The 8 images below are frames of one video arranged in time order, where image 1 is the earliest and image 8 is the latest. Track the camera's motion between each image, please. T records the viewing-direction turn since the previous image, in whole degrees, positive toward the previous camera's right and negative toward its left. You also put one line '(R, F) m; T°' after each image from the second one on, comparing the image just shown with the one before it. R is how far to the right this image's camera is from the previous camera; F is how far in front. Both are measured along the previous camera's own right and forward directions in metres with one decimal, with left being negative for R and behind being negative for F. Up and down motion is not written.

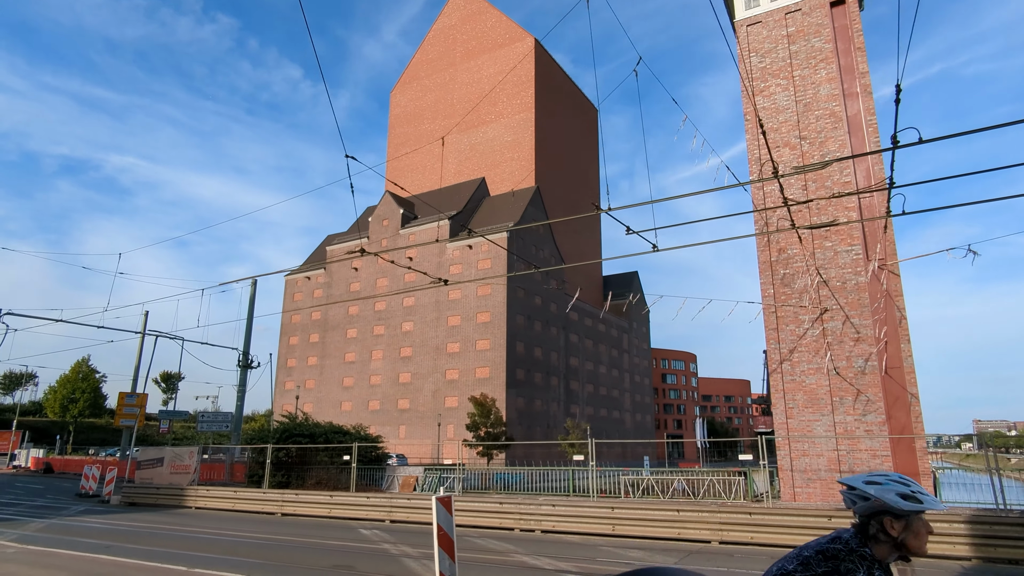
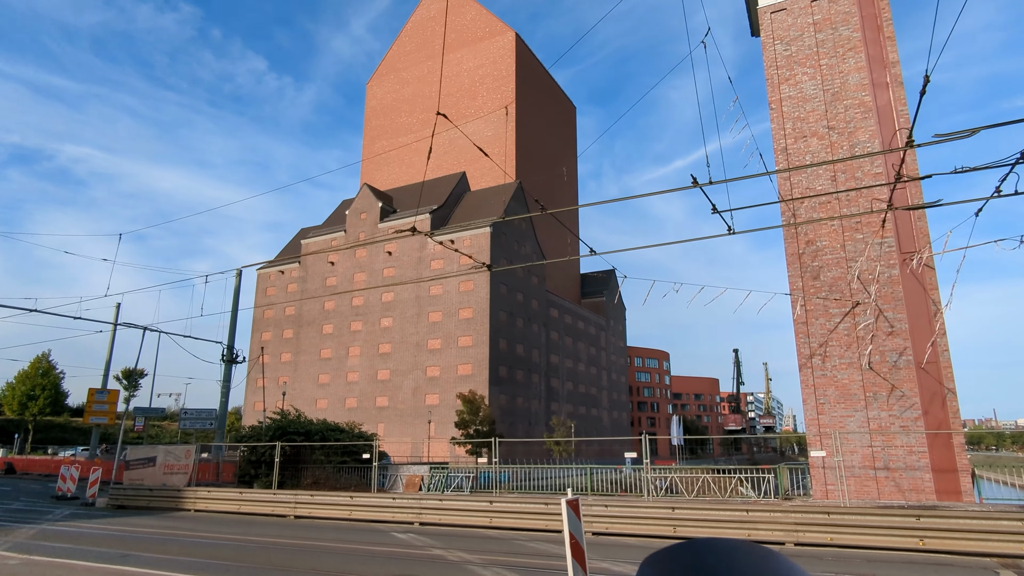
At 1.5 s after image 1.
(-1.5, +0.8) m; +3°
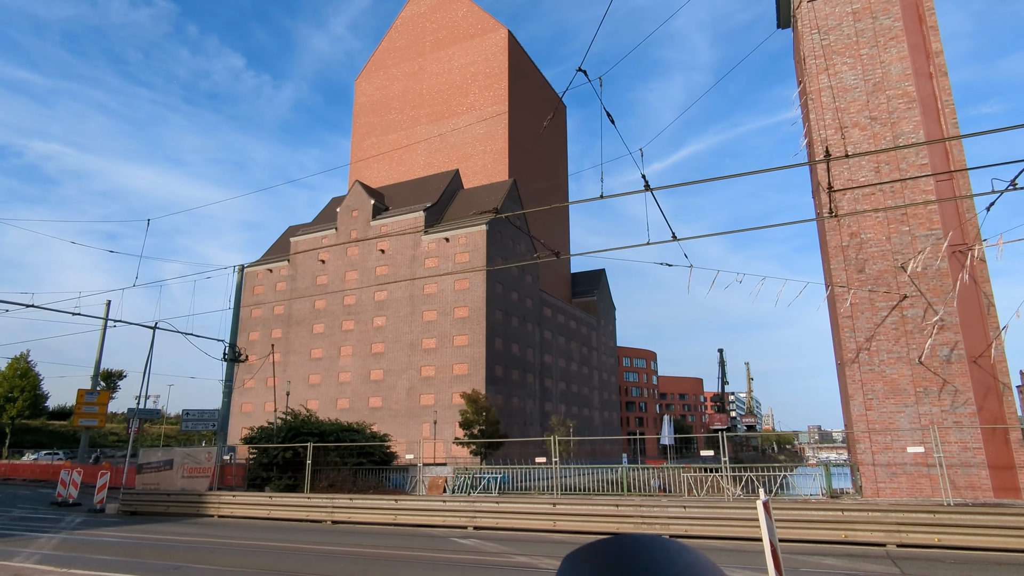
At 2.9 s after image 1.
(-1.5, +0.7) m; +2°
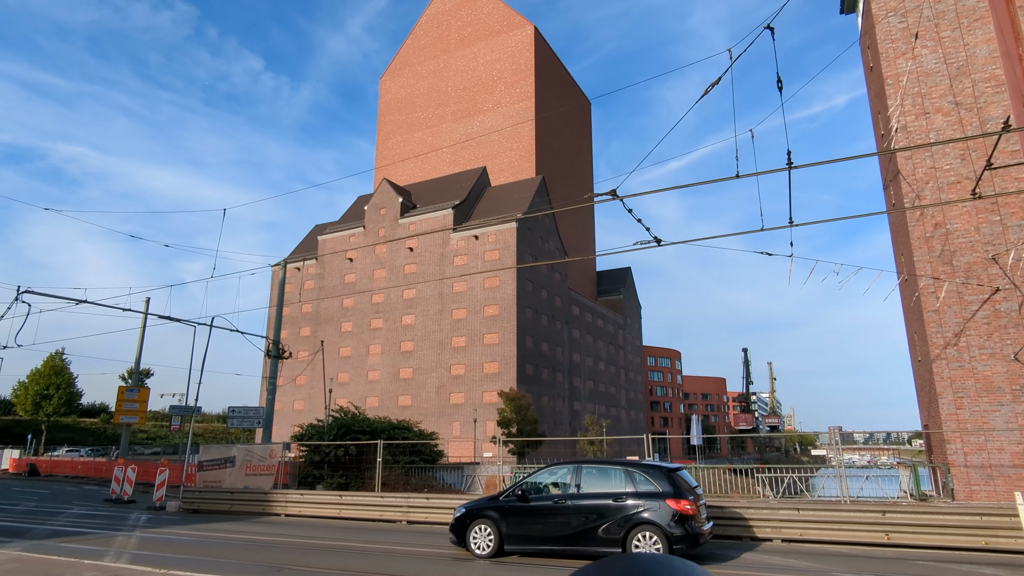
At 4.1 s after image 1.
(-1.3, +0.5) m; -1°
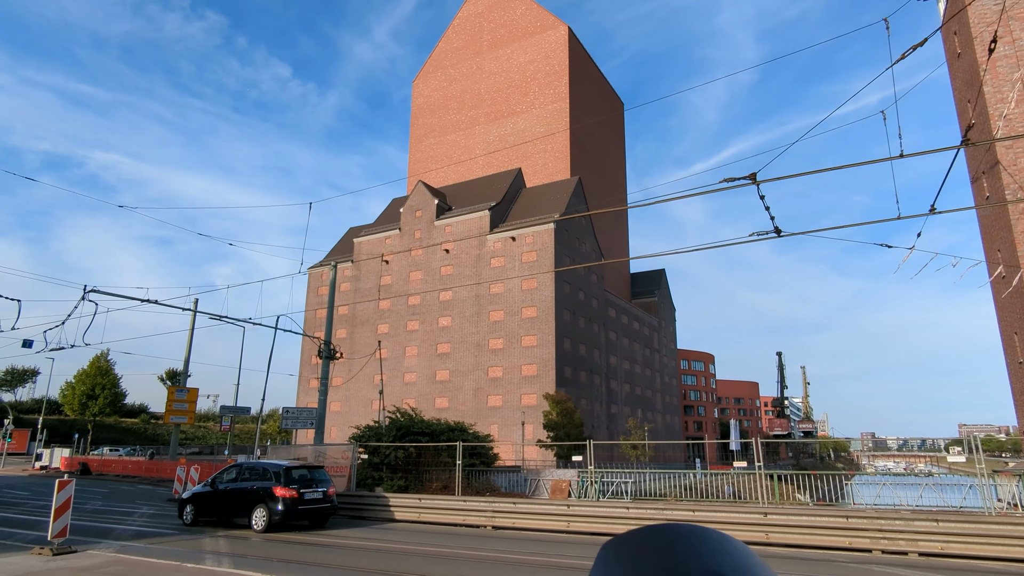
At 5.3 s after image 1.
(-1.3, +0.5) m; -2°
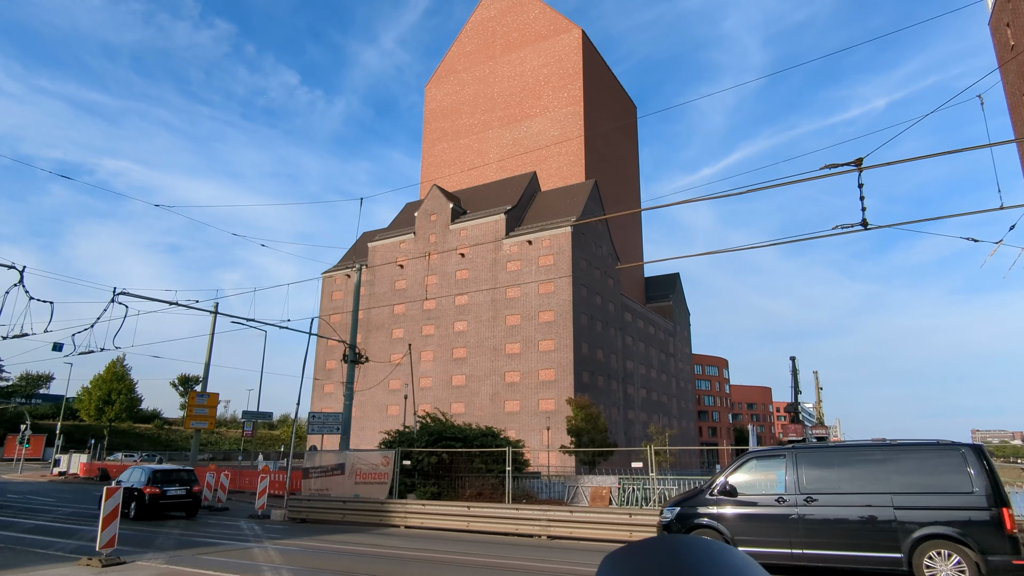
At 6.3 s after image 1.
(-0.9, +0.5) m; -1°
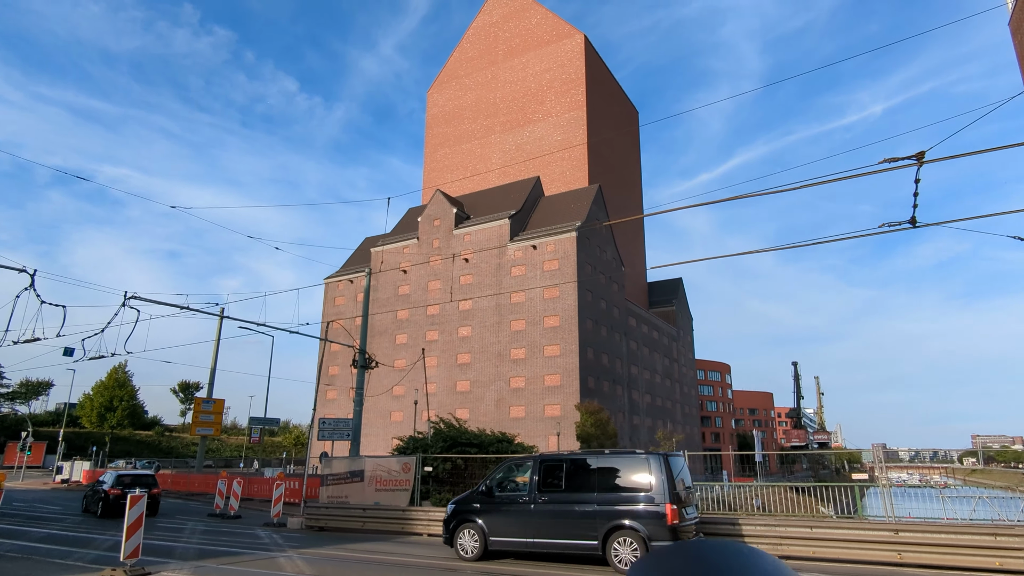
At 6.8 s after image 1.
(-0.5, +0.3) m; 0°
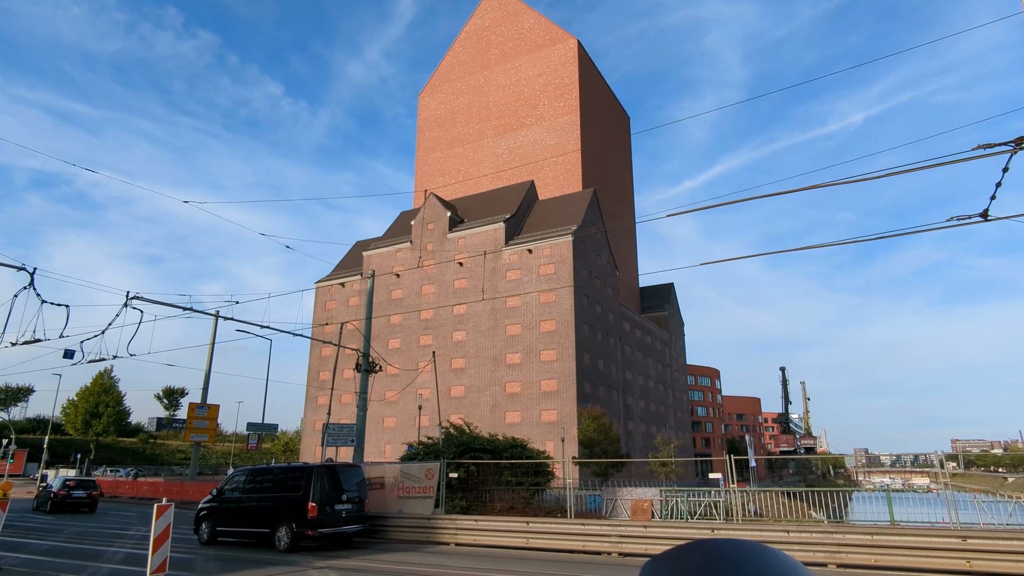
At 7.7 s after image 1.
(-0.9, +0.5) m; +1°
